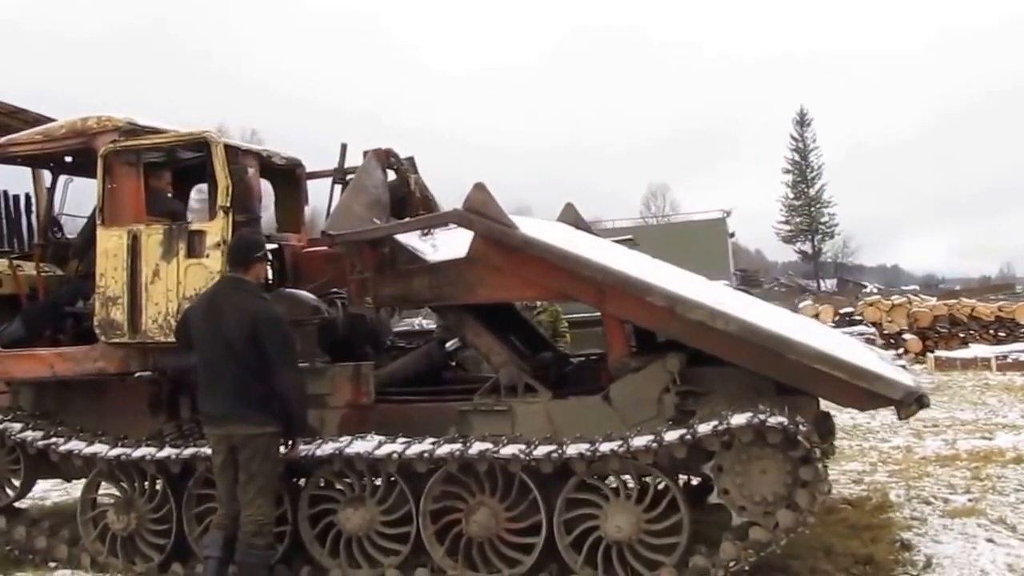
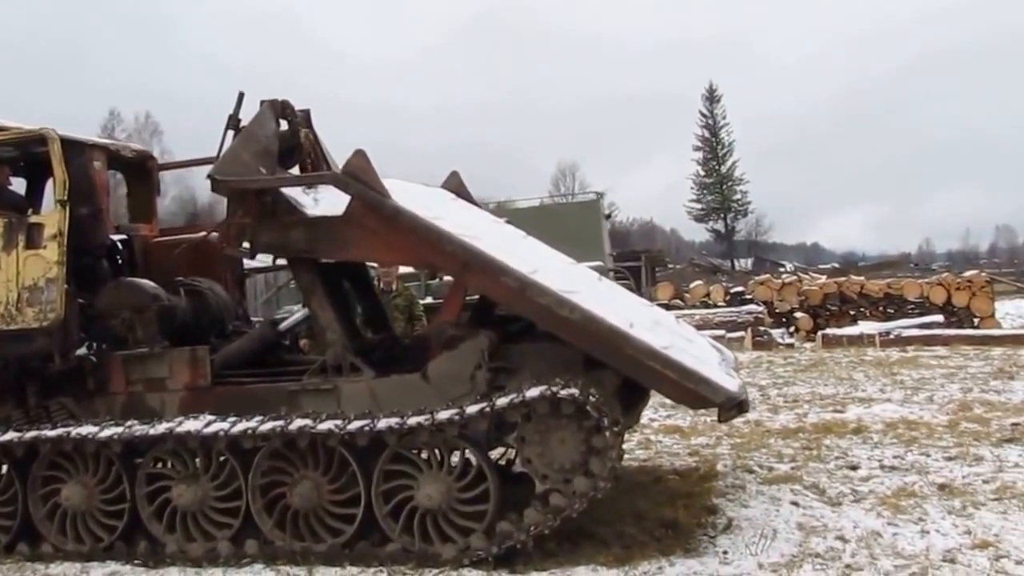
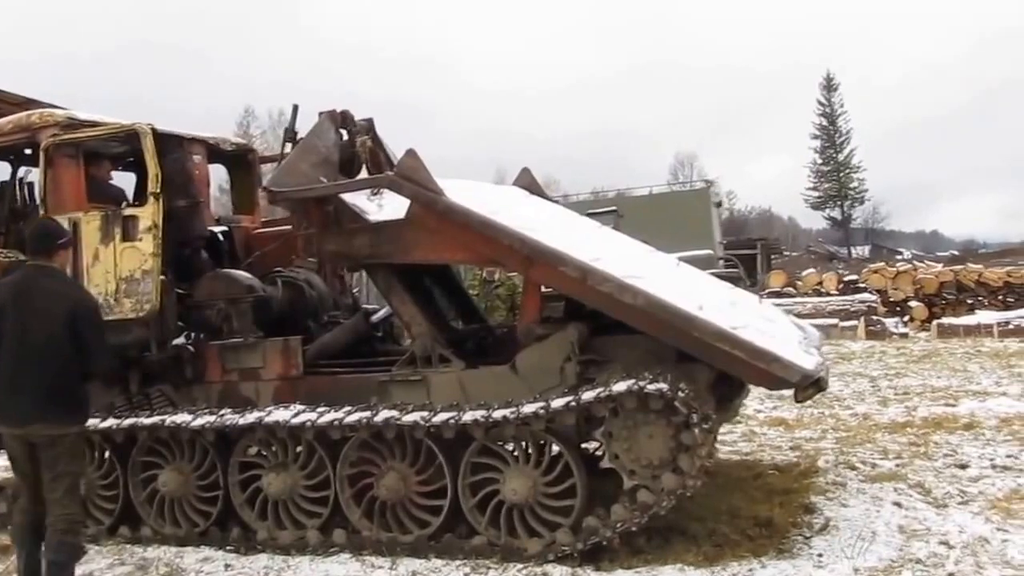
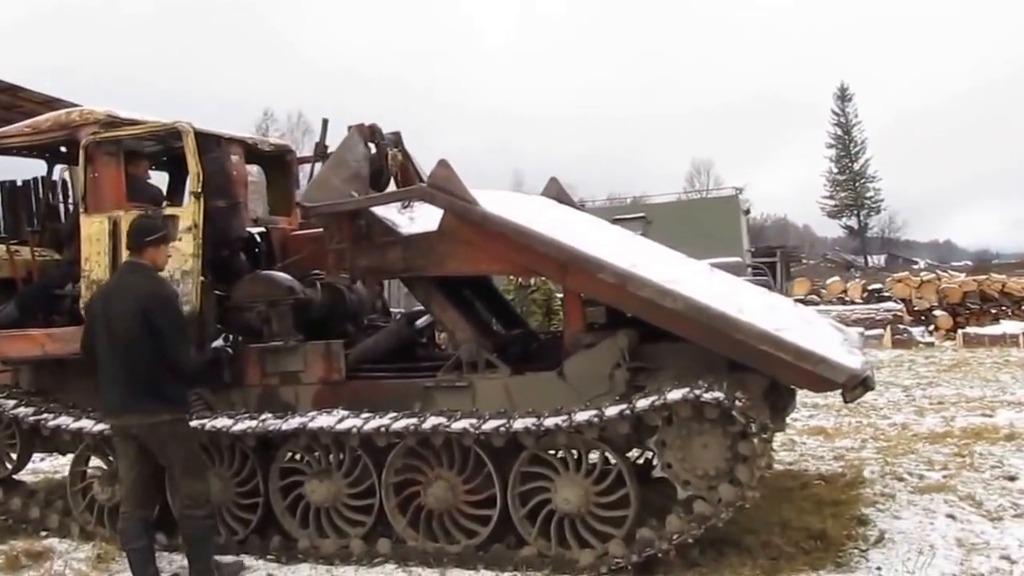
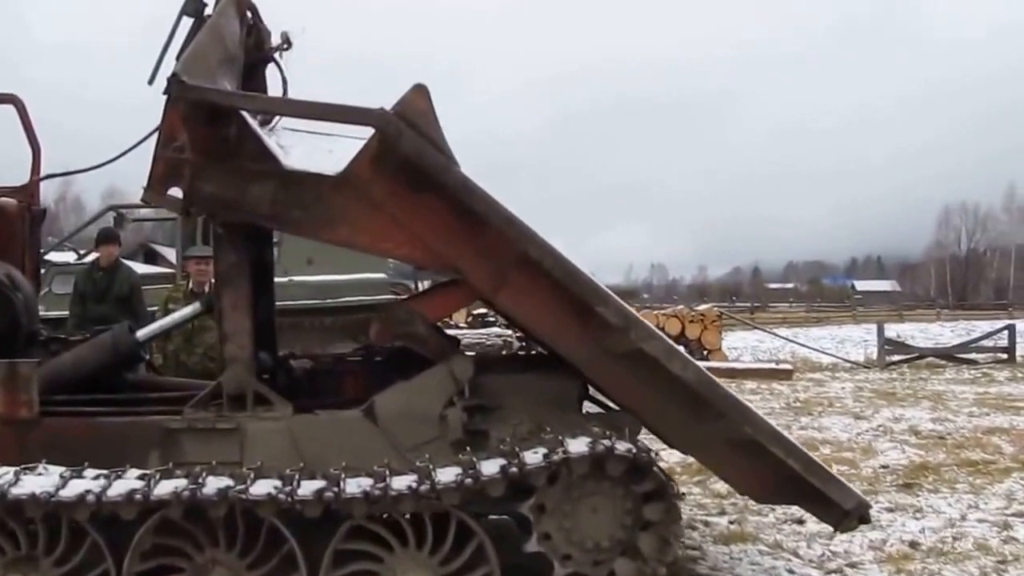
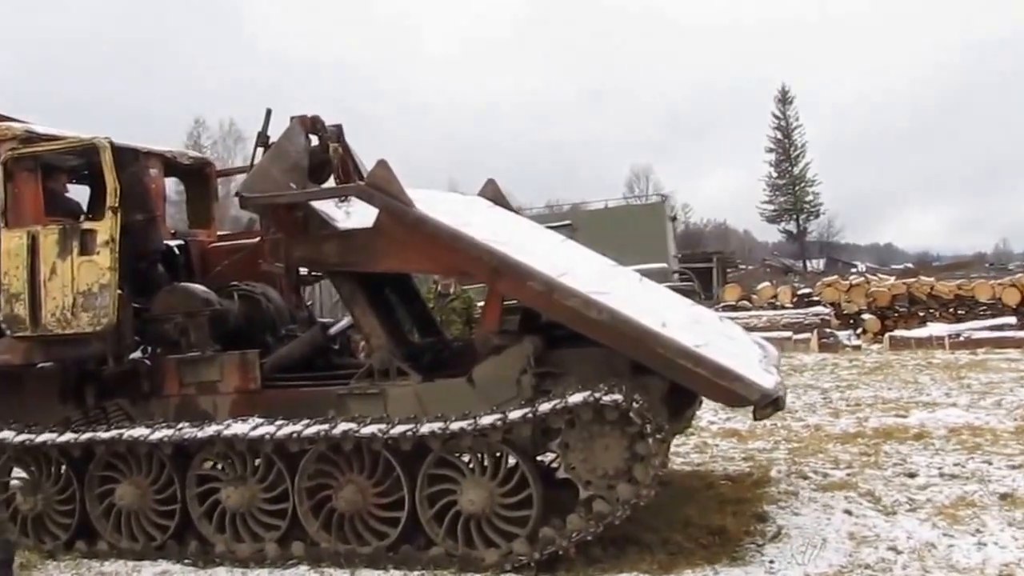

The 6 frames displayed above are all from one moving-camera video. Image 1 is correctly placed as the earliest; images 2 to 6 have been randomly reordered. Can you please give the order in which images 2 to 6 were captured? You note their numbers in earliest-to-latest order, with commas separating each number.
4, 3, 6, 2, 5
